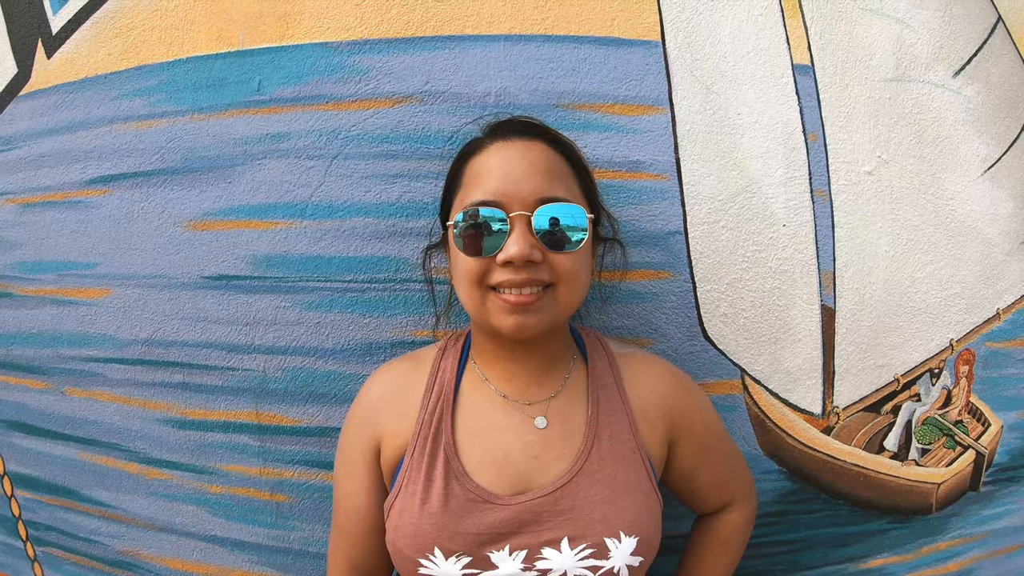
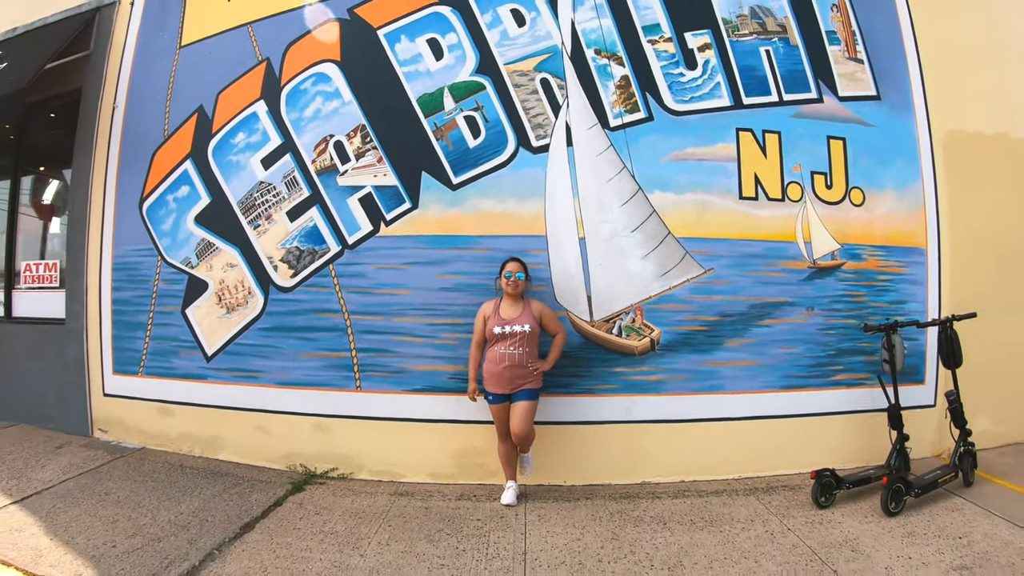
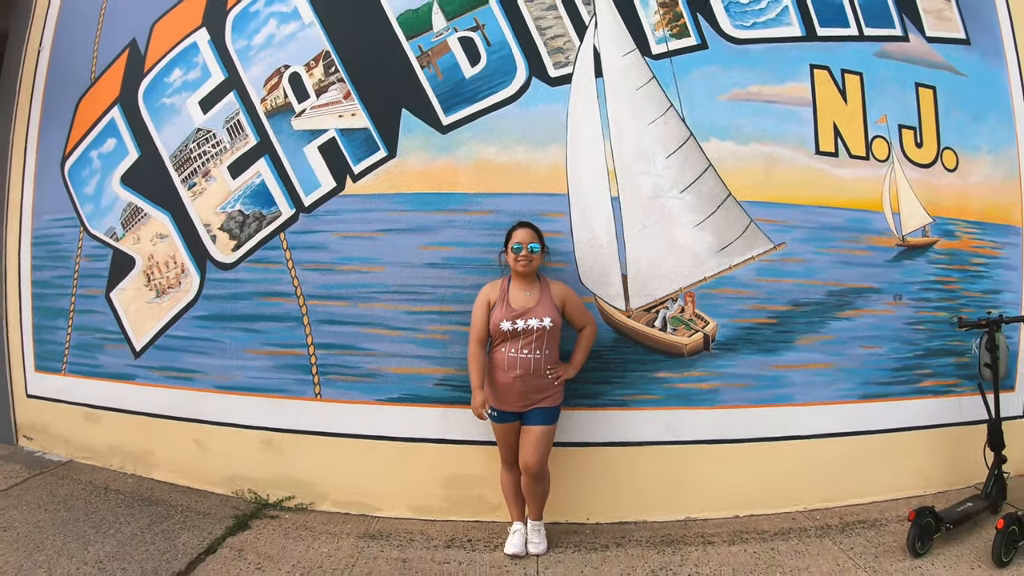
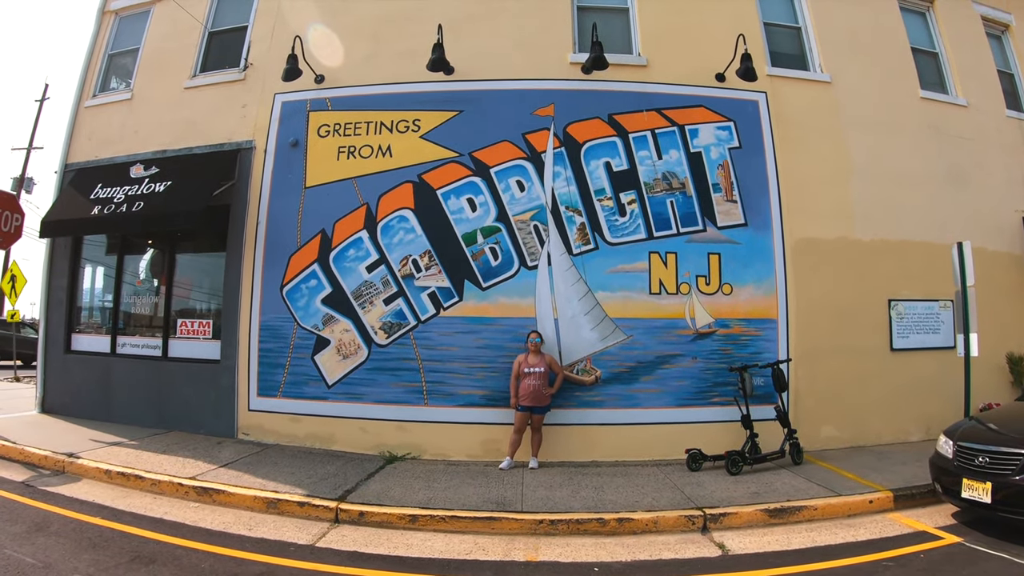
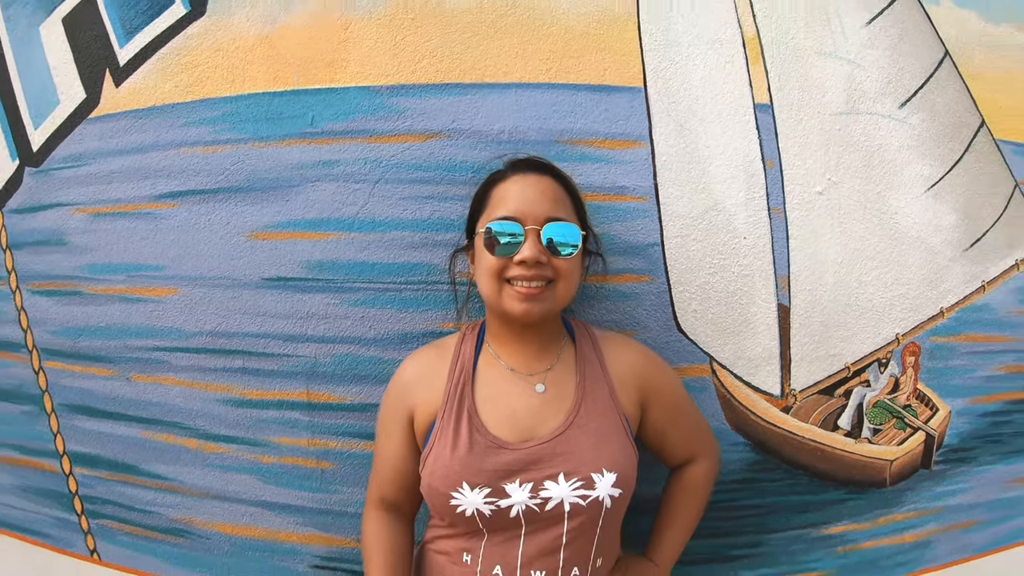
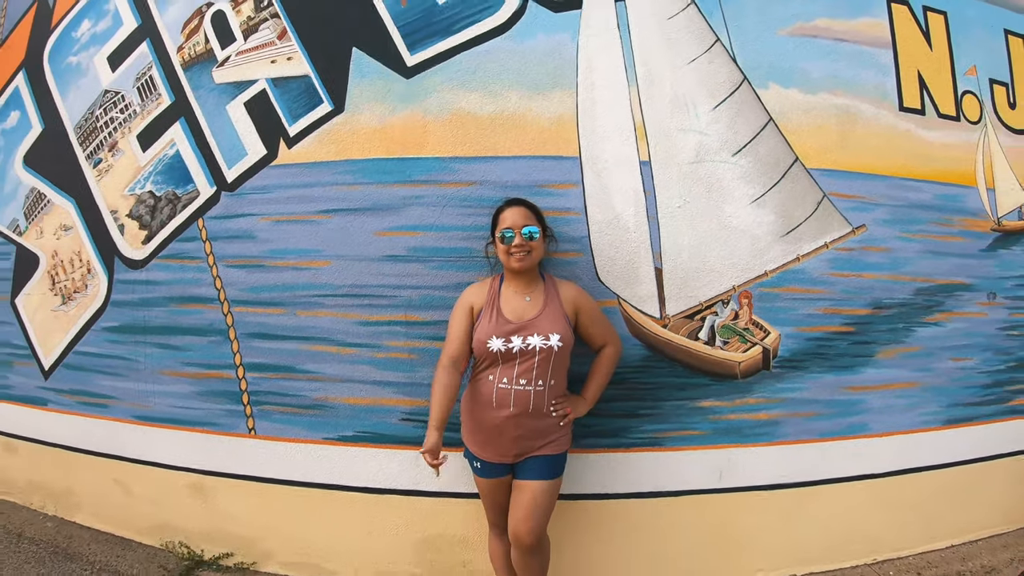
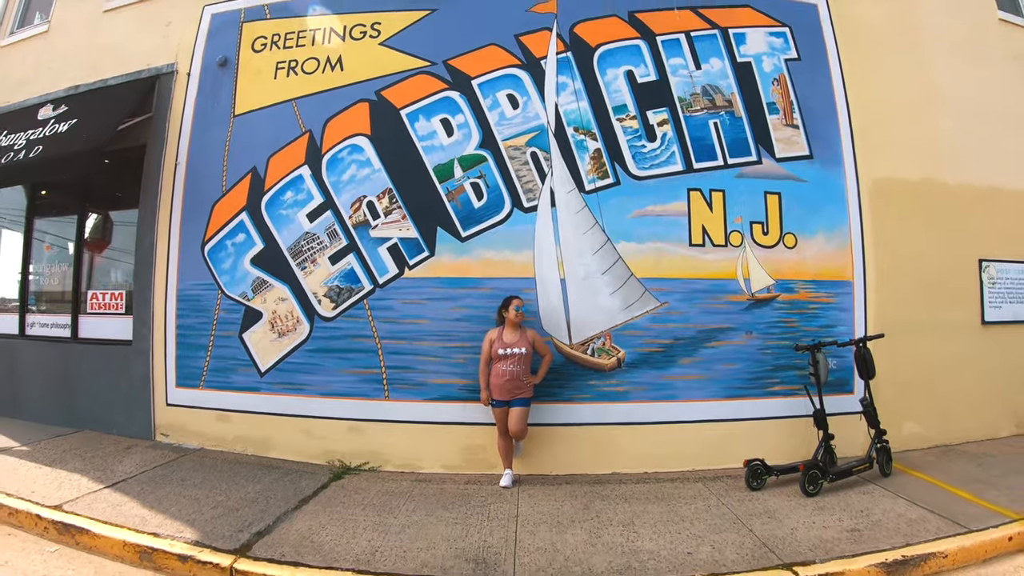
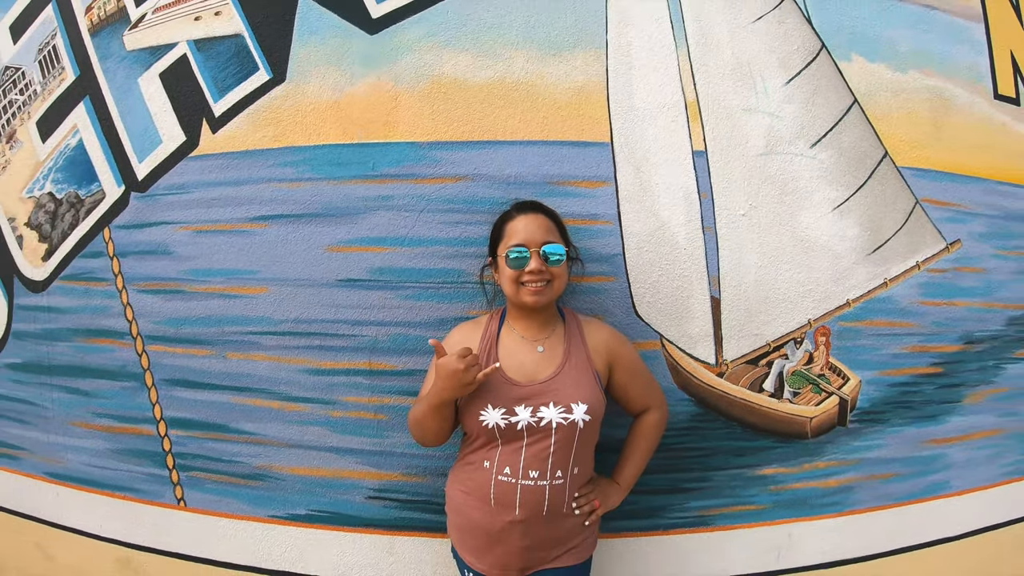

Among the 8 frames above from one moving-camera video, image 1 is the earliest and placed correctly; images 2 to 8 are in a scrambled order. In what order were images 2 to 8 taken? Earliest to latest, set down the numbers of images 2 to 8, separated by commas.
5, 8, 6, 3, 2, 7, 4
